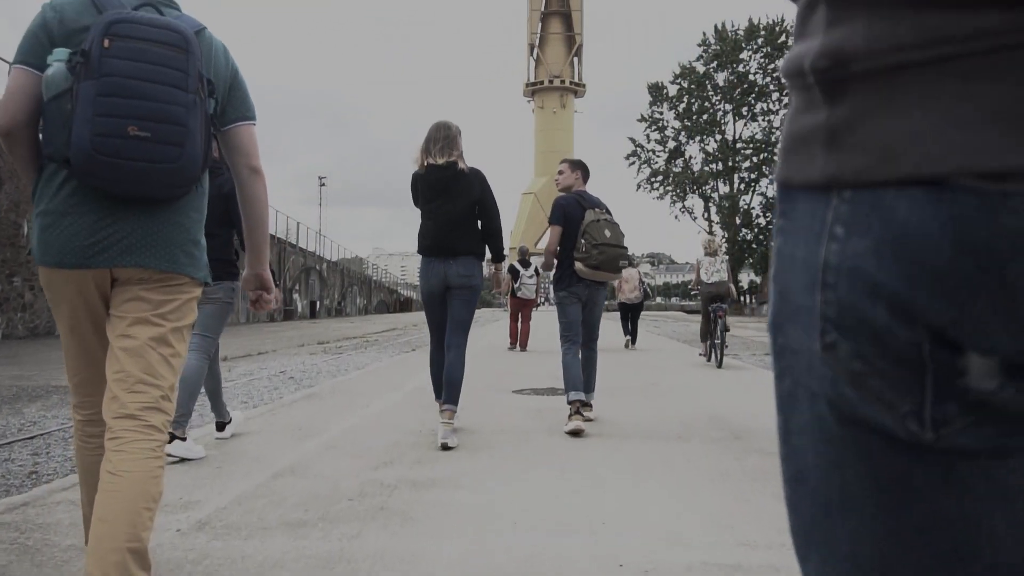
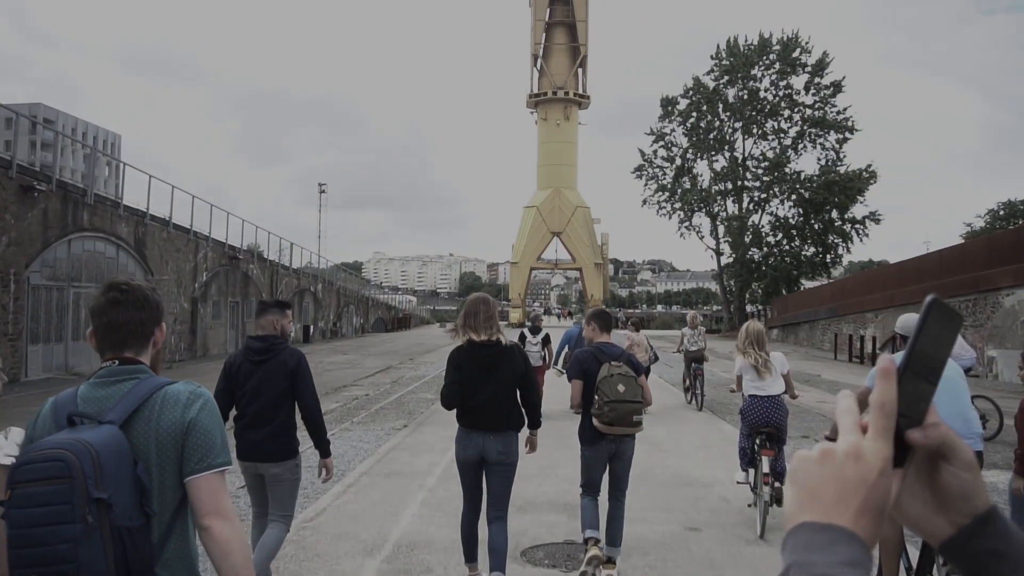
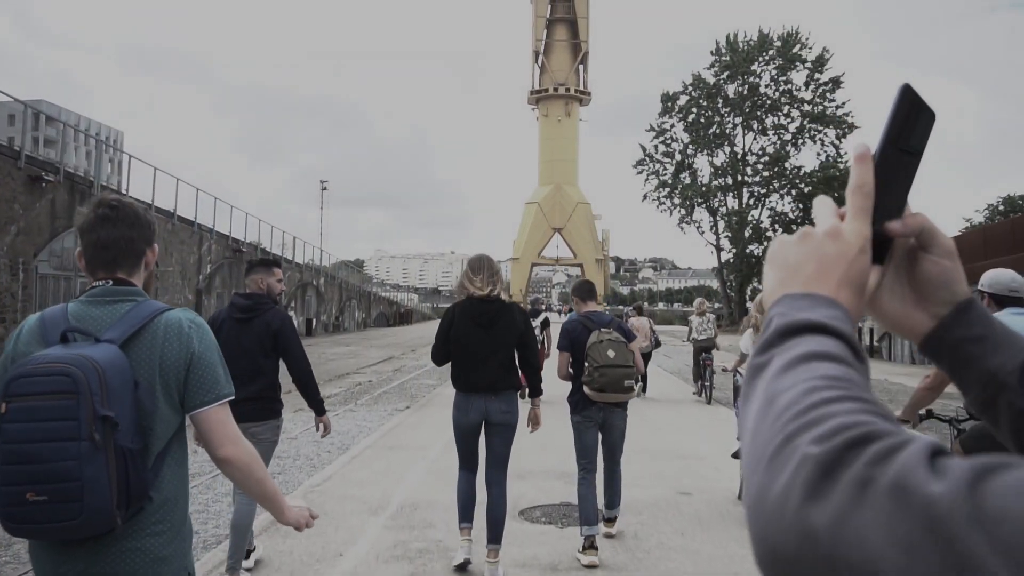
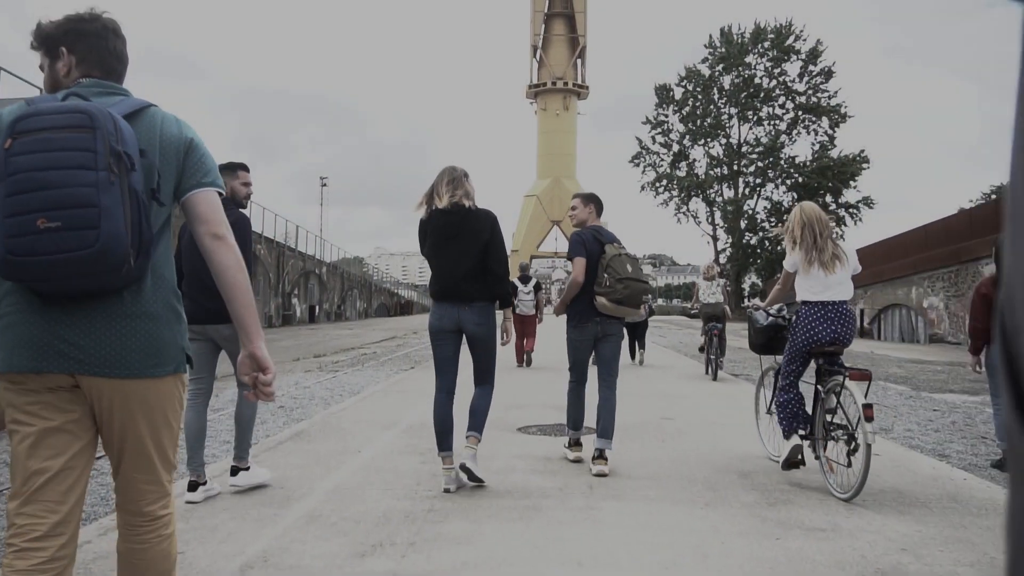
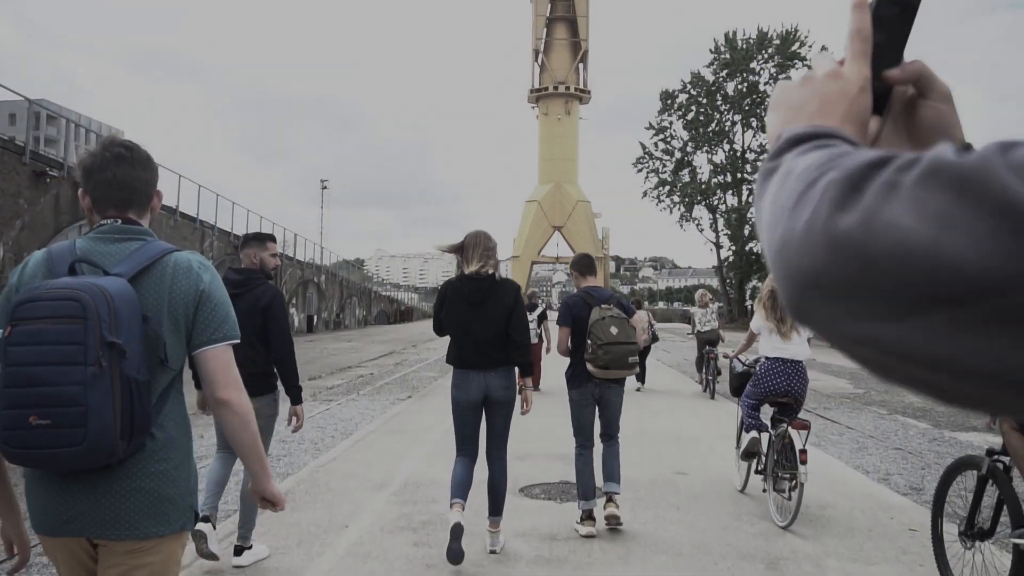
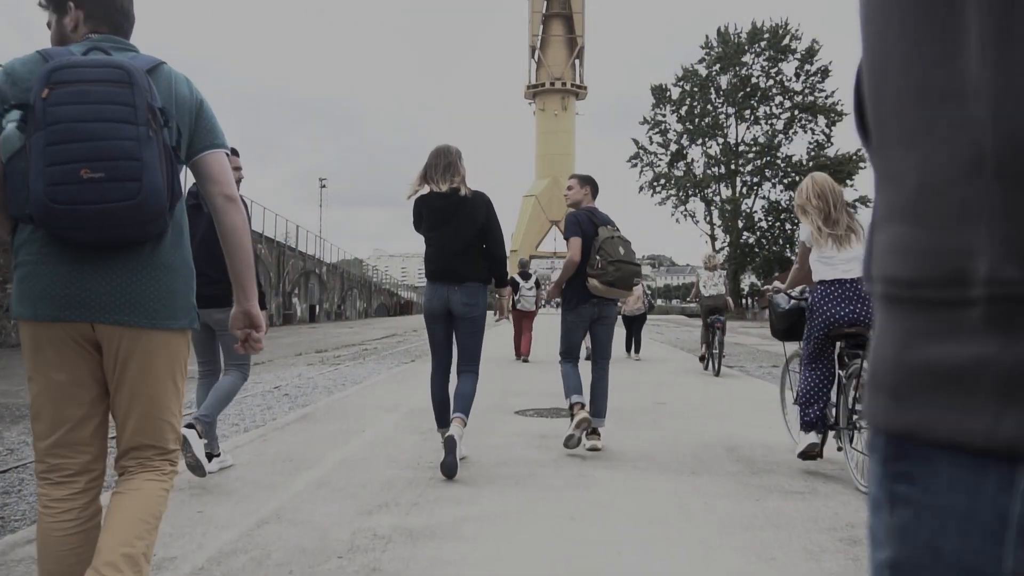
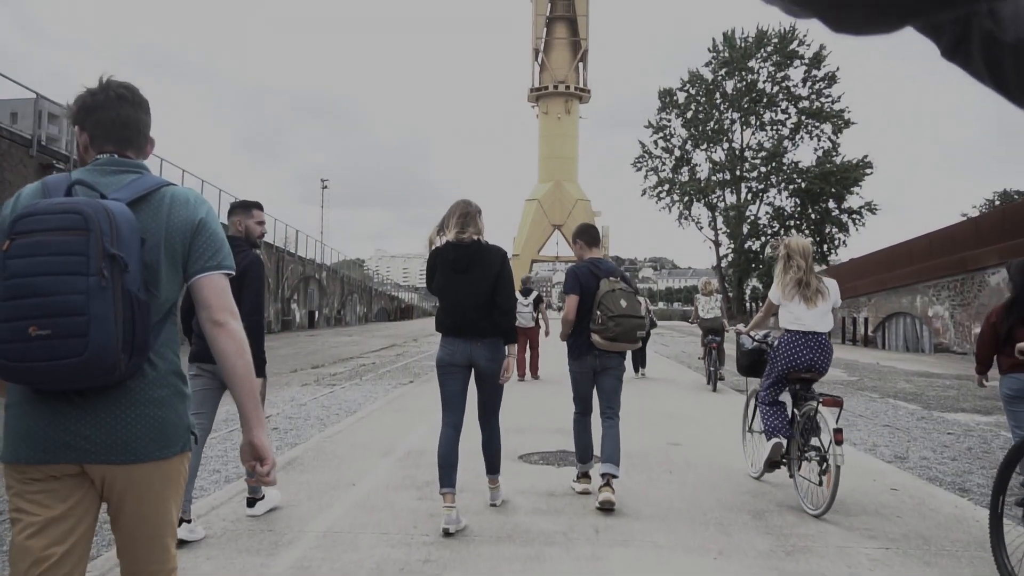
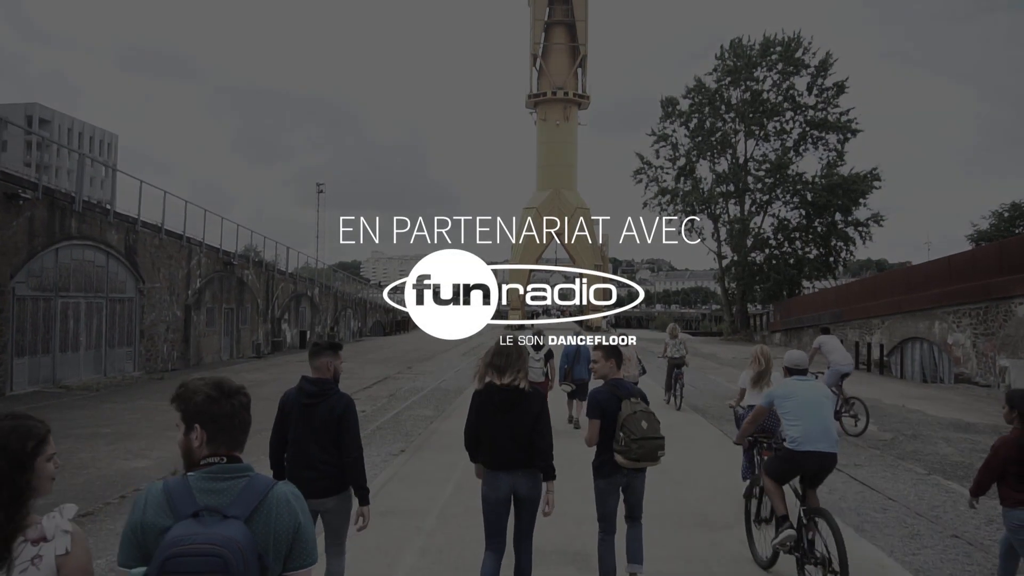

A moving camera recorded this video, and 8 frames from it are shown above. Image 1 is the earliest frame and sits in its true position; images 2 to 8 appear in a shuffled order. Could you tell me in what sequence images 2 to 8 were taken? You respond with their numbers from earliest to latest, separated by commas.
6, 4, 7, 5, 3, 2, 8
